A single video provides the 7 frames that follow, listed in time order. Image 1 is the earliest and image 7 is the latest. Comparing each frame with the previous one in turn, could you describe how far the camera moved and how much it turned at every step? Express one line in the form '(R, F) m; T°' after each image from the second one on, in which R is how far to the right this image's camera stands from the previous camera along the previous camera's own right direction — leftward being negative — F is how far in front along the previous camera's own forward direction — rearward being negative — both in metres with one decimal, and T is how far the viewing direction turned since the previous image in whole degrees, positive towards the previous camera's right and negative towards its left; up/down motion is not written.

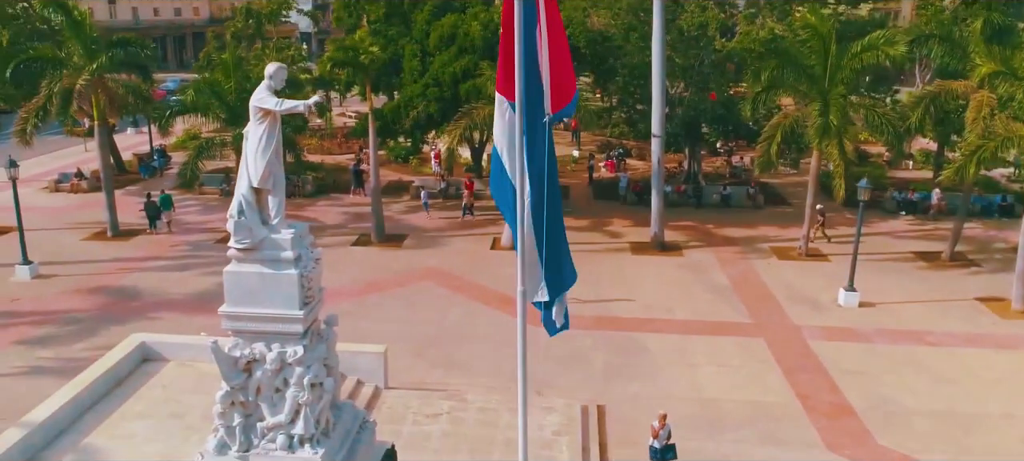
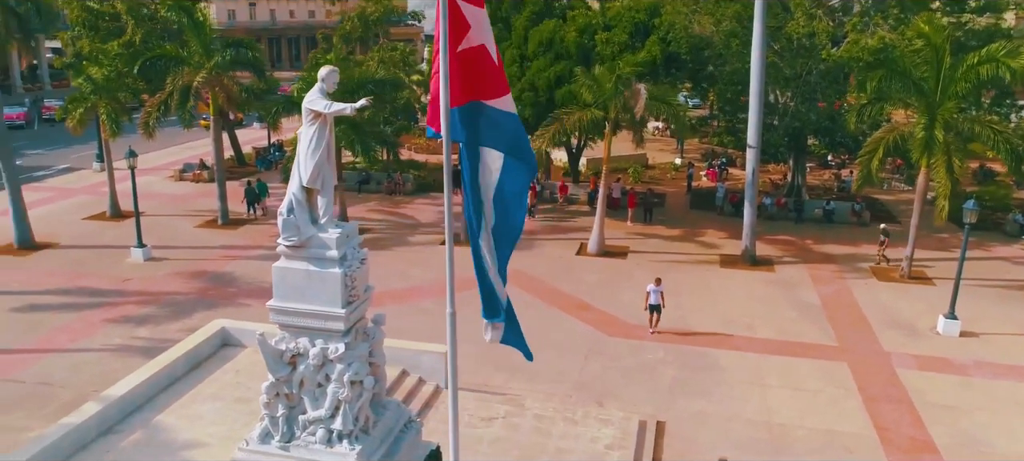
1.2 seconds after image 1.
(+0.8, +0.1) m; -8°
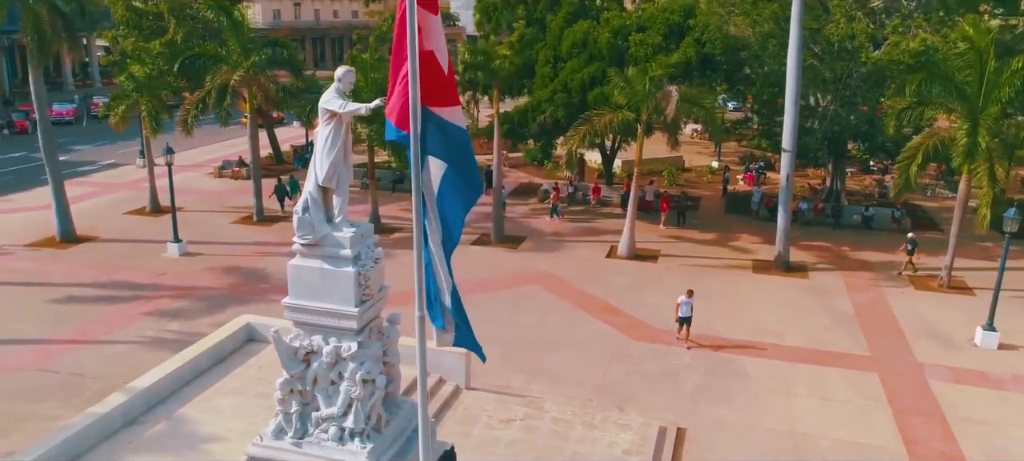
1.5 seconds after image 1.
(+0.3, +0.1) m; -3°
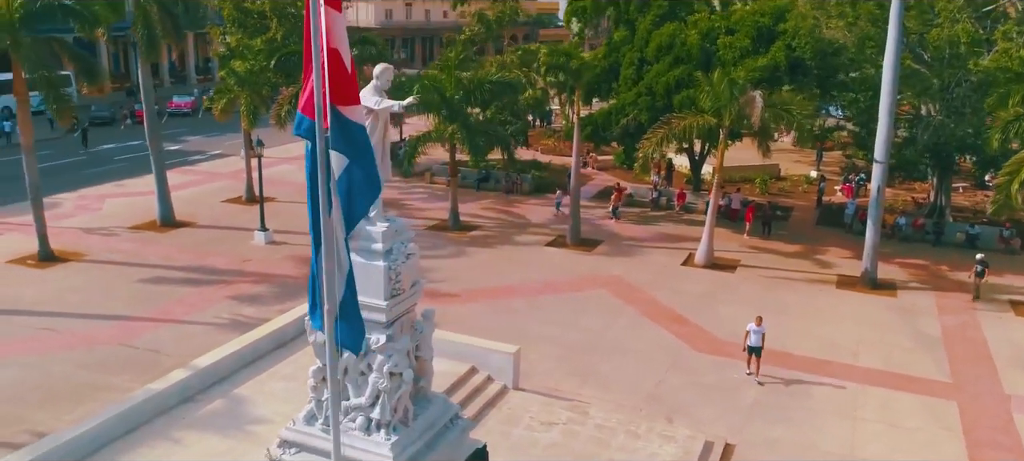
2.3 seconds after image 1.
(+0.8, +0.1) m; -7°
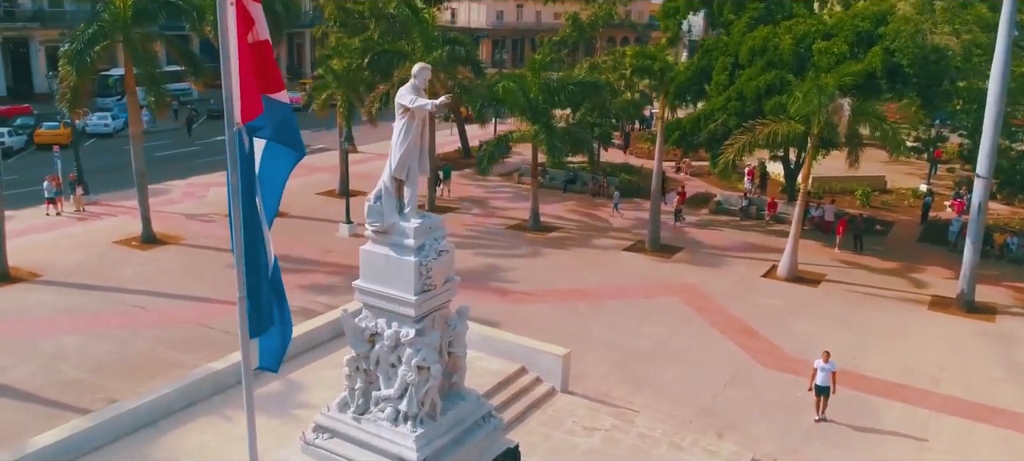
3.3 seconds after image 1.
(+0.9, +0.1) m; -8°
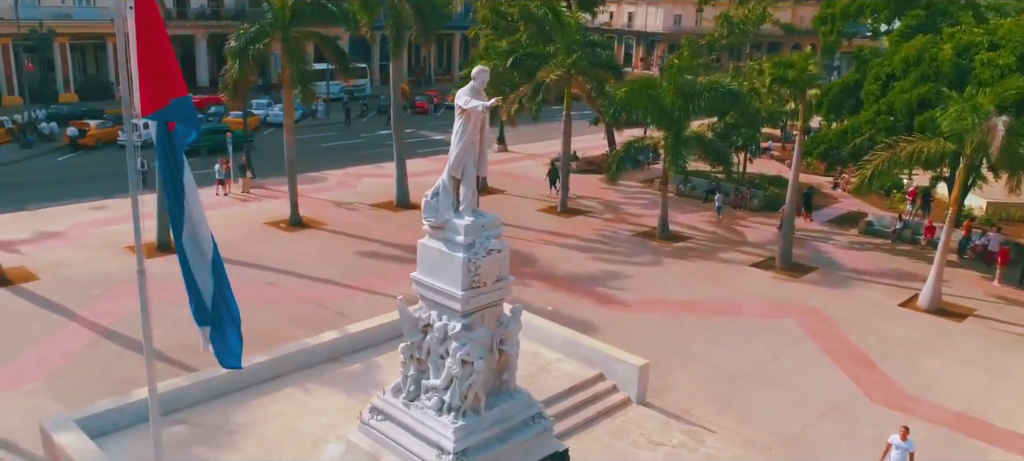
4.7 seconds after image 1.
(+1.4, +0.1) m; -12°
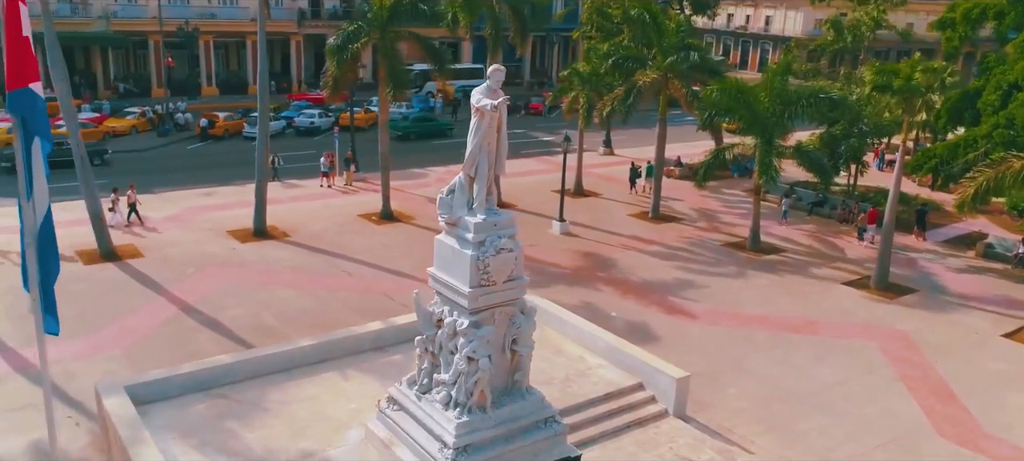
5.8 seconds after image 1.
(+1.4, +0.1) m; -9°
